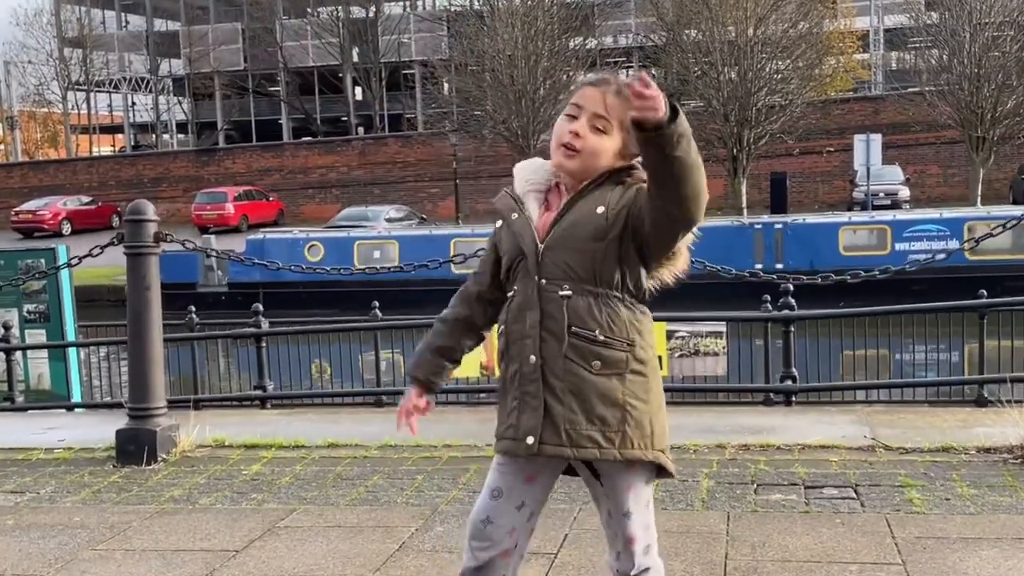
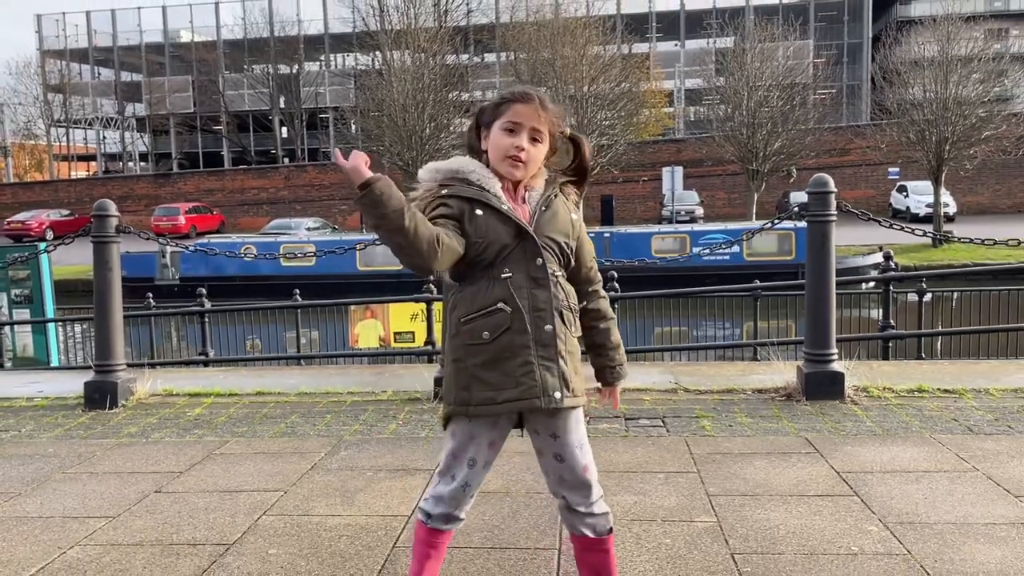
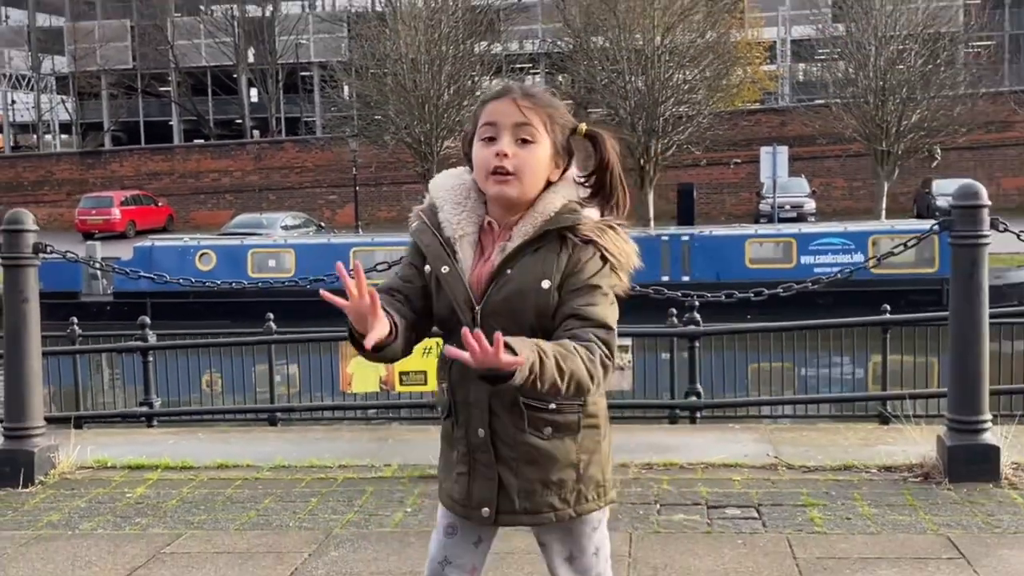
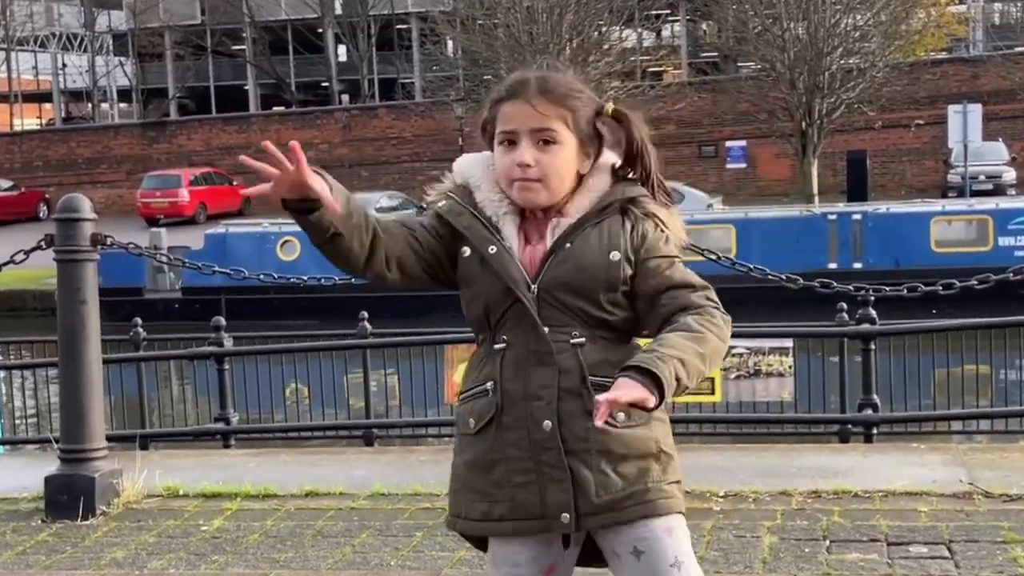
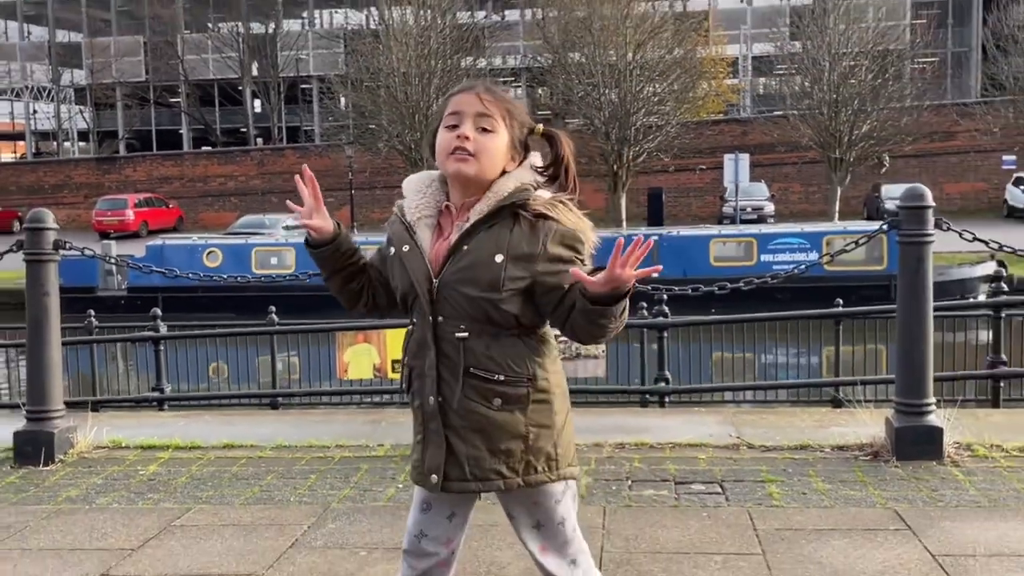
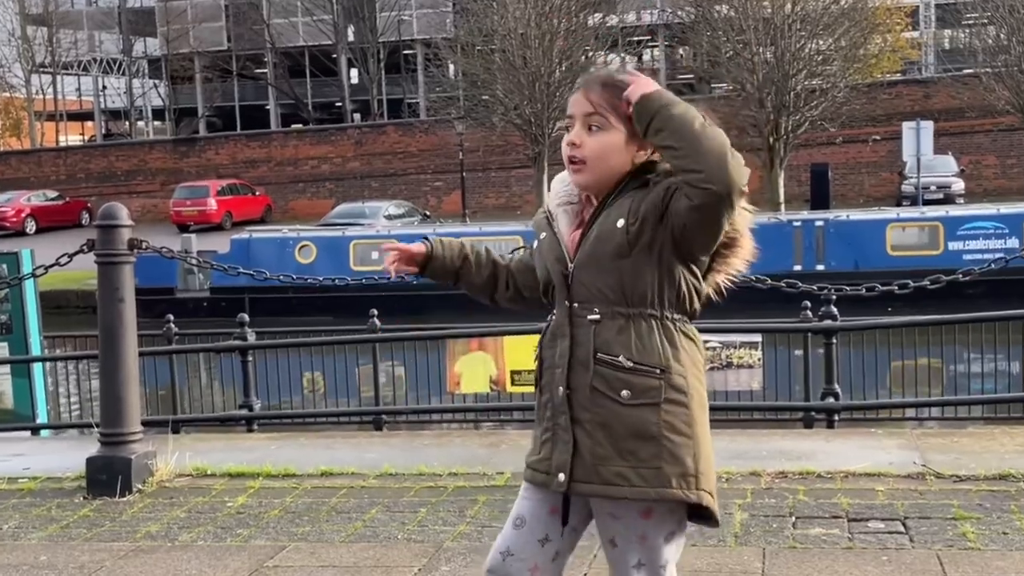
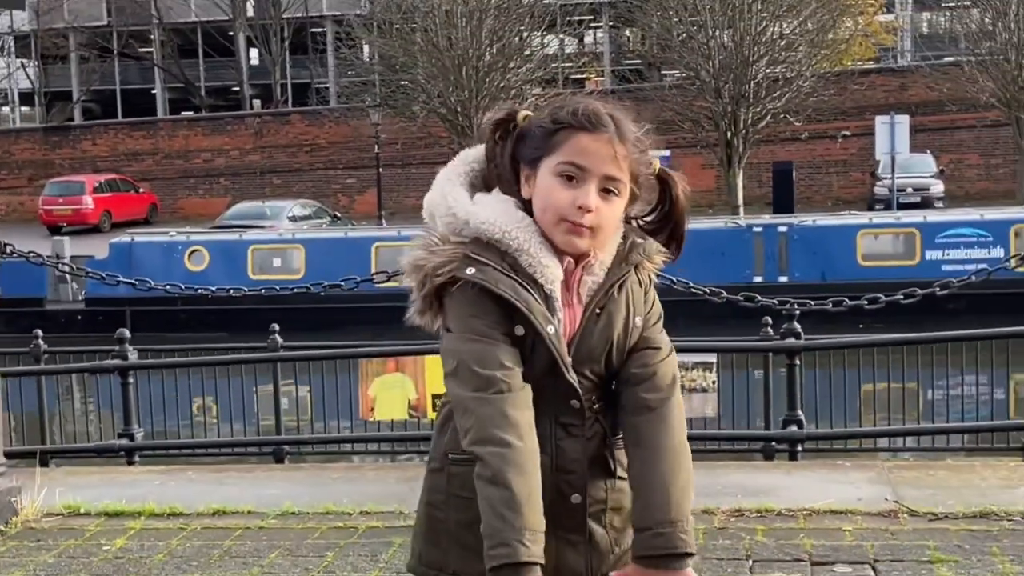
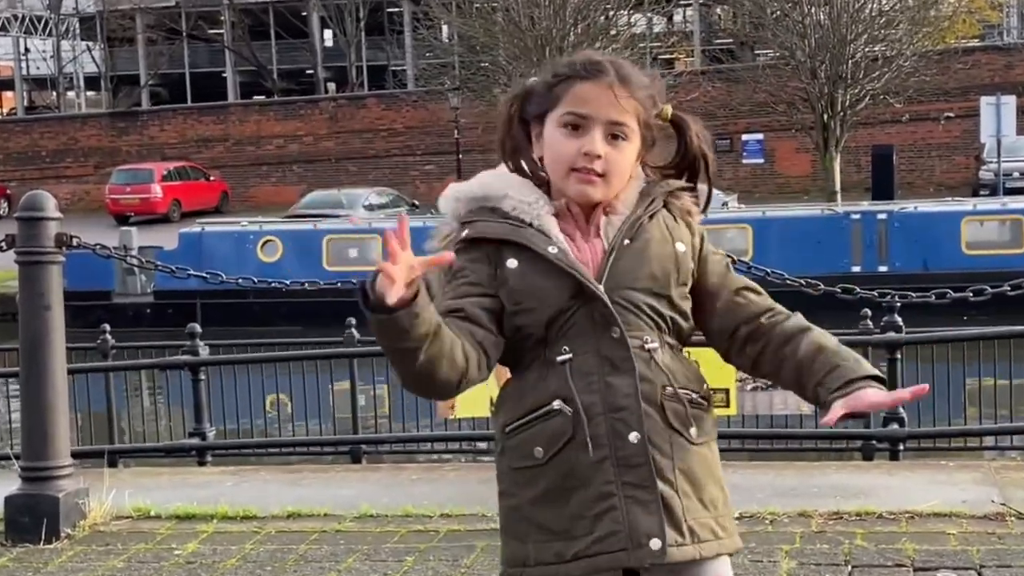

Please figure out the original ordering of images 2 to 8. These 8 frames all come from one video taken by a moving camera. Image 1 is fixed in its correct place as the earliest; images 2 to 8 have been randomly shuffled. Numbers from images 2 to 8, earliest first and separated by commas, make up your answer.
6, 4, 8, 7, 3, 5, 2
